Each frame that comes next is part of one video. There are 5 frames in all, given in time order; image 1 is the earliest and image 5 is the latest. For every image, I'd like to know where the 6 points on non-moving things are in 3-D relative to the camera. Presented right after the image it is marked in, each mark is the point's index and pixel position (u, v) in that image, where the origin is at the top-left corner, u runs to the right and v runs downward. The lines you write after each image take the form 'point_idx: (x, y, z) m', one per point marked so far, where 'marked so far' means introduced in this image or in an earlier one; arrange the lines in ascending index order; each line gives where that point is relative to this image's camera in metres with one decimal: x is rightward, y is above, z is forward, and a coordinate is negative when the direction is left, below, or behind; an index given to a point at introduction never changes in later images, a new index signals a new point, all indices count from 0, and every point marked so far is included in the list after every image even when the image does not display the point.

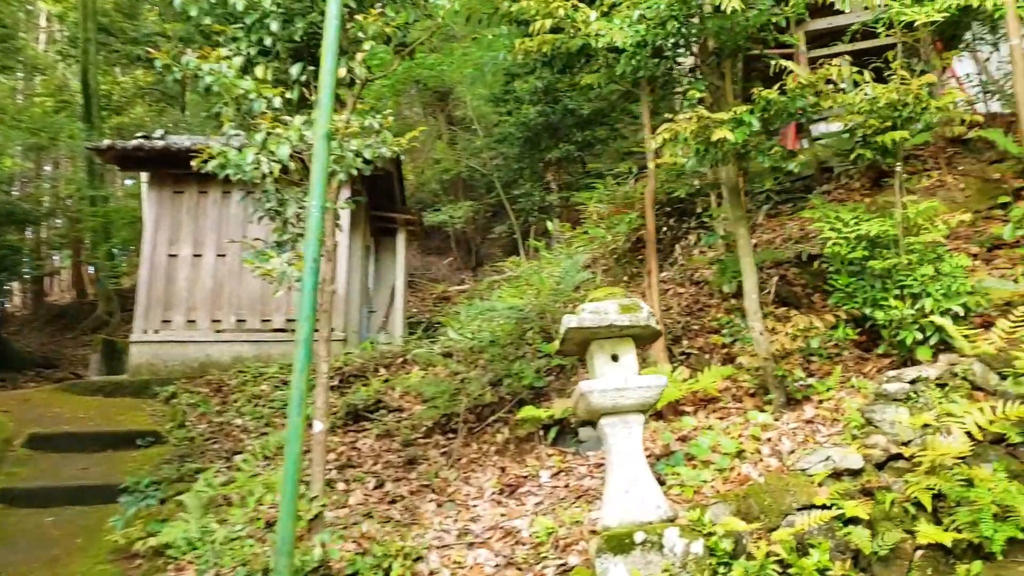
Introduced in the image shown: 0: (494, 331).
0: (-0.1, -0.3, +5.8) m
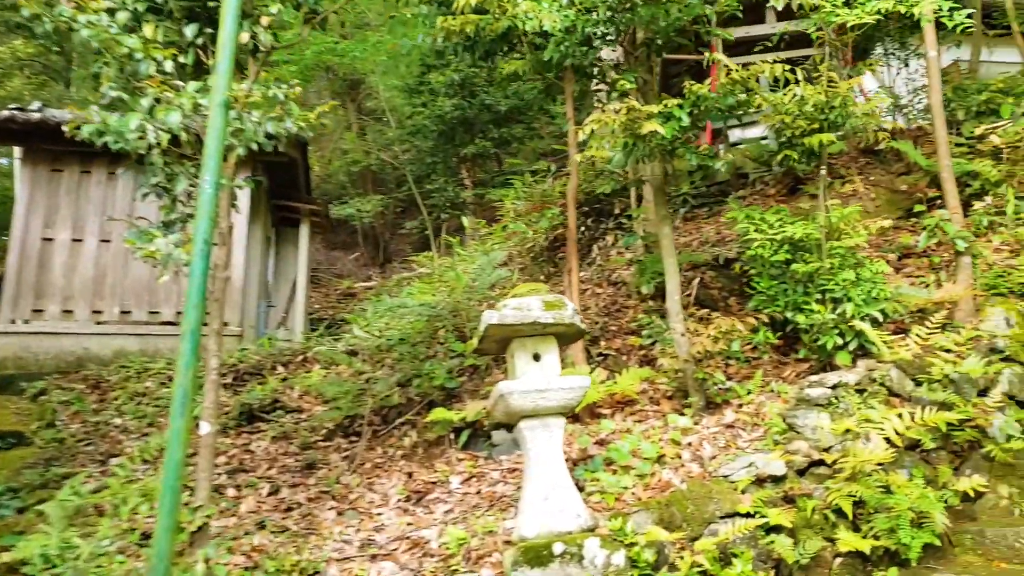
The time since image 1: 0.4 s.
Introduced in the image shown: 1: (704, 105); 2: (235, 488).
0: (-0.8, -0.3, +5.4) m
1: (+0.9, +0.9, +3.7) m
2: (-1.6, -1.1, +4.4) m
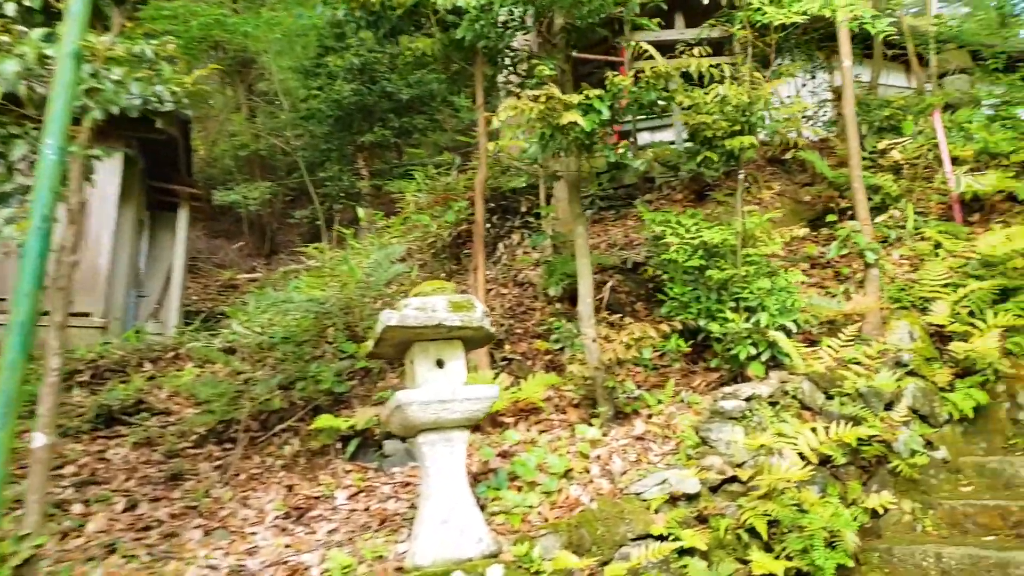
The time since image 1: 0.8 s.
0: (-1.4, -0.2, +5.0) m
1: (+0.5, +0.8, +3.5) m
2: (-2.1, -1.1, +3.8) m
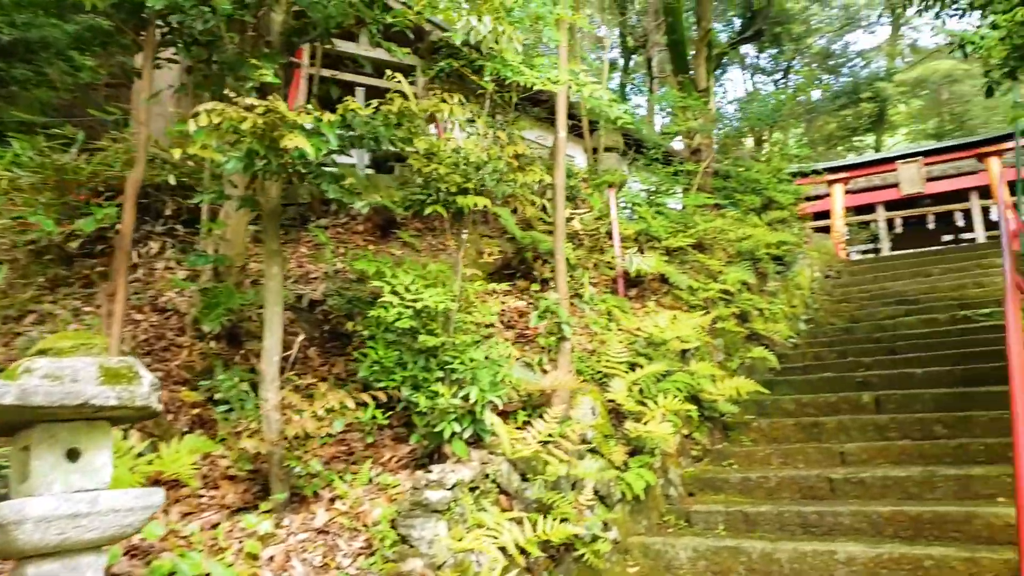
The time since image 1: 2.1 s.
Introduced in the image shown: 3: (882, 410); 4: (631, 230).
0: (-3.1, -0.2, +3.3) m
1: (-0.6, +0.6, +2.9) m
2: (-3.3, -1.0, +1.9) m
3: (+2.2, -0.7, +4.7) m
4: (+0.9, +0.4, +5.7) m
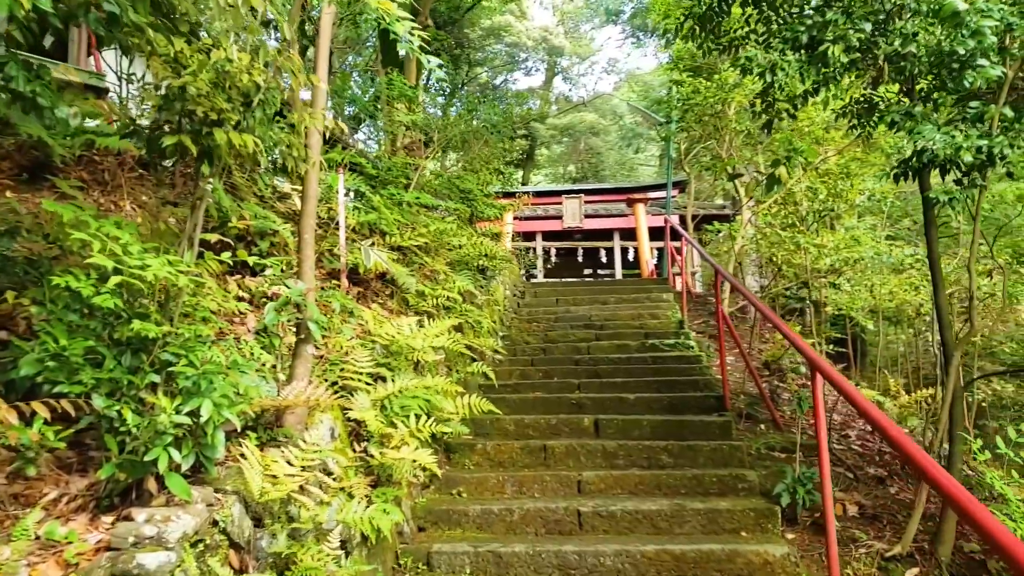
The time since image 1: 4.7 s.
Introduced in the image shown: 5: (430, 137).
0: (-3.5, +0.1, +1.0) m
1: (-1.0, +0.7, +1.8) m
2: (-3.1, -0.6, -0.3) m
3: (+0.5, -0.9, +4.7) m
4: (-1.0, +0.4, +5.0) m
5: (-0.8, +1.4, +7.2) m
